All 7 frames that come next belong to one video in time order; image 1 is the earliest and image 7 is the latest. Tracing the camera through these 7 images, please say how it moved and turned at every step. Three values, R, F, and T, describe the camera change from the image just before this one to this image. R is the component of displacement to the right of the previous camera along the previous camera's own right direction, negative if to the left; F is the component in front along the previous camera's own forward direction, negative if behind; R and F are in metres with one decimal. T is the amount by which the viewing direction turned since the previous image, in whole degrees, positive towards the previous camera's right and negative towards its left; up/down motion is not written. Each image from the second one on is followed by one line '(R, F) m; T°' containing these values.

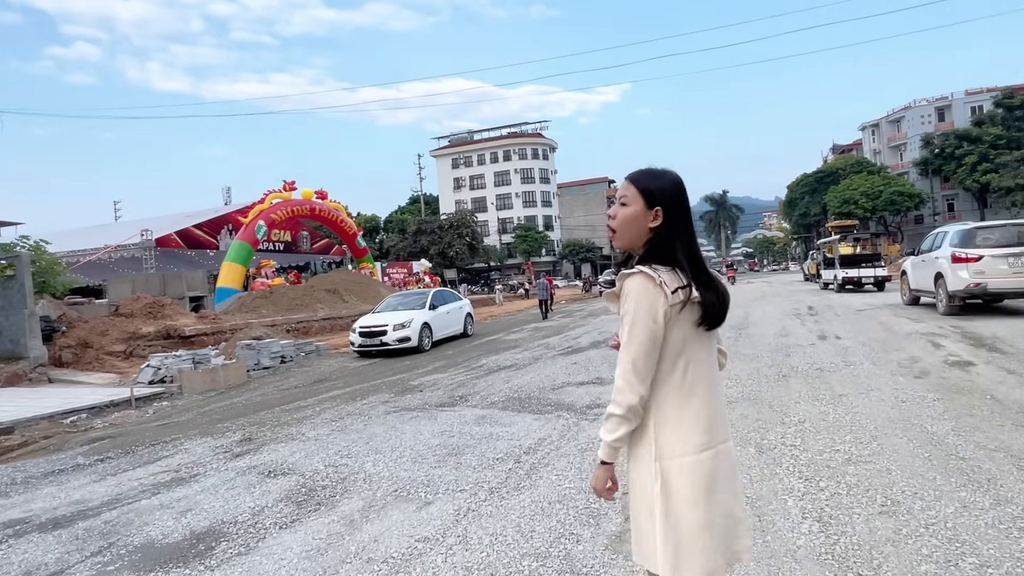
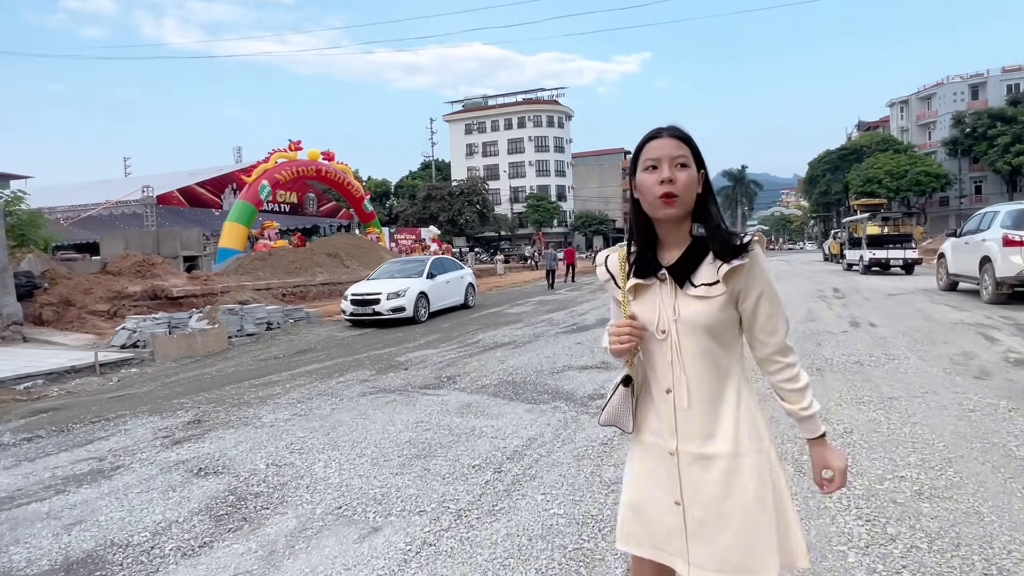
(+0.2, +1.0) m; -1°
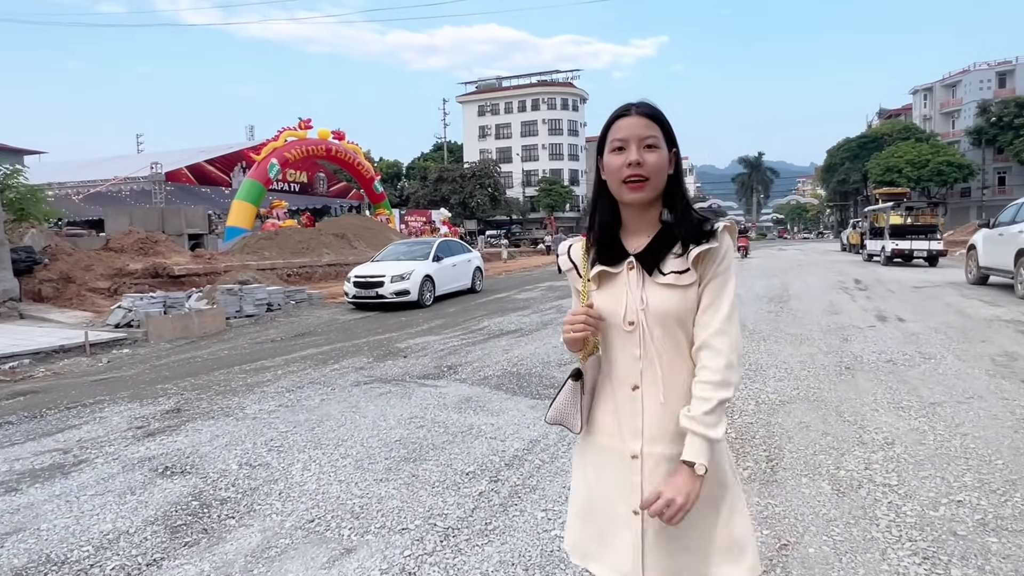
(+0.1, +0.5) m; -1°
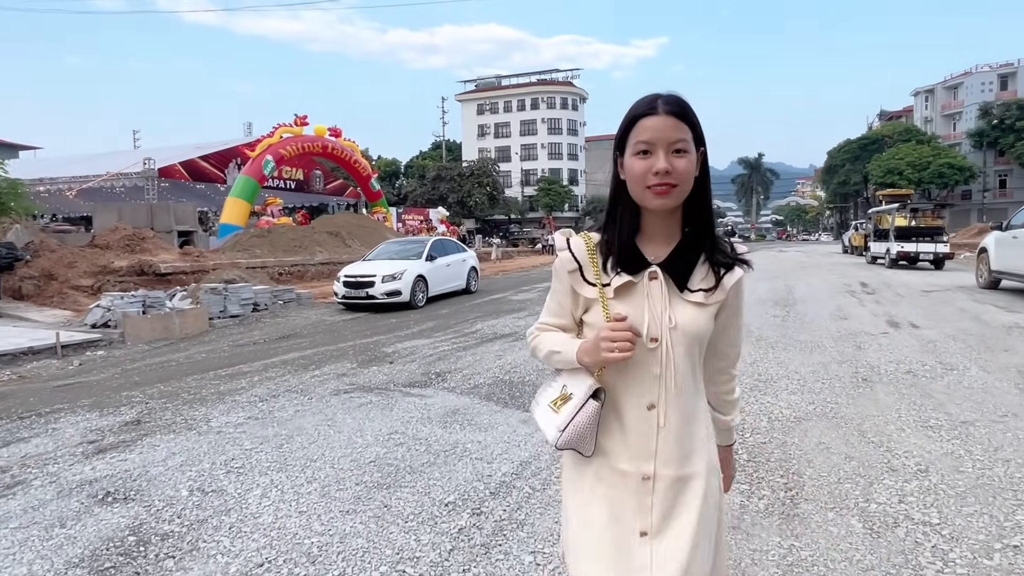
(+0.1, +0.5) m; 0°
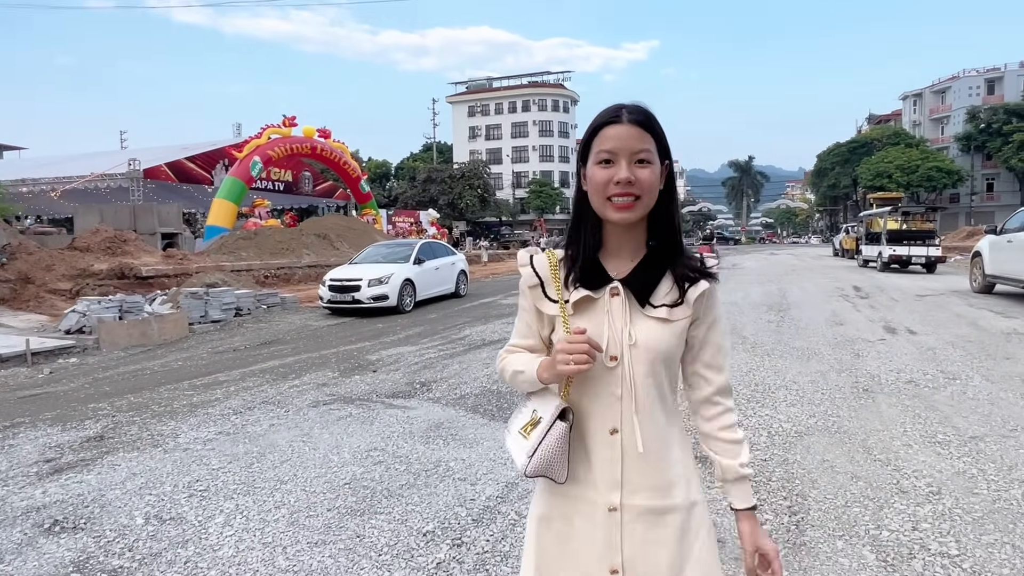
(0.0, +0.3) m; +1°
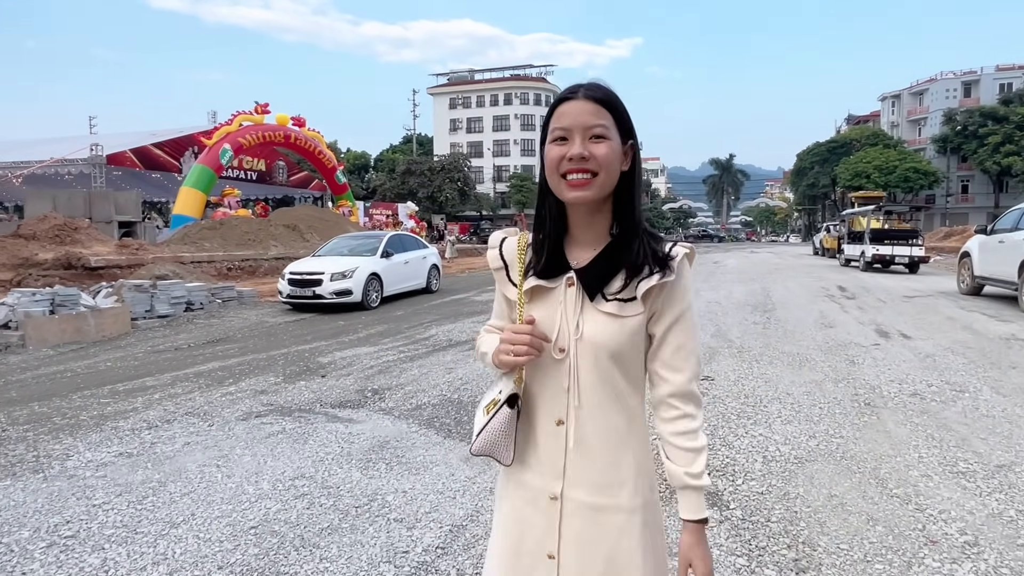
(+0.2, +0.7) m; +2°
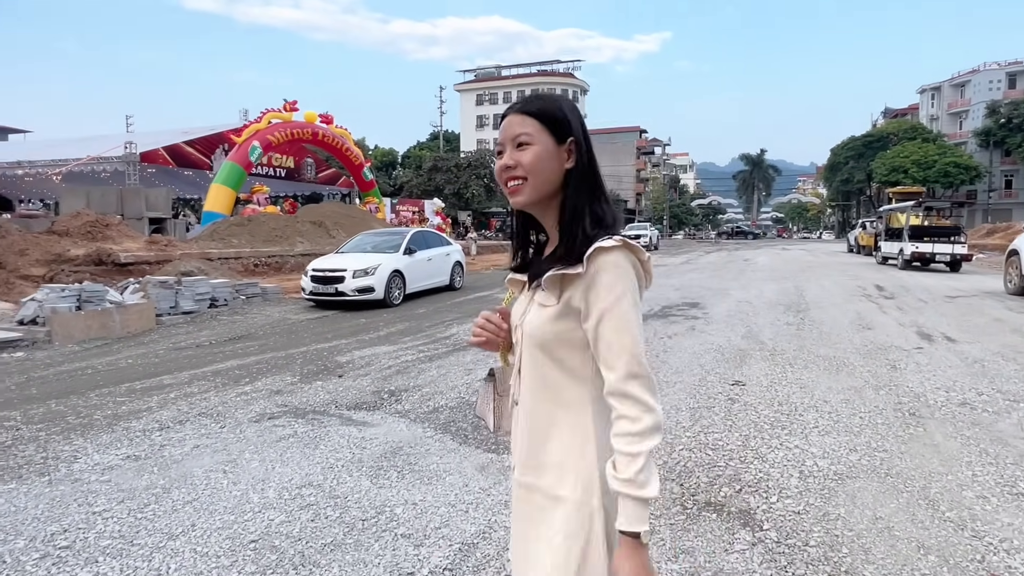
(+0.1, +0.2) m; -2°
